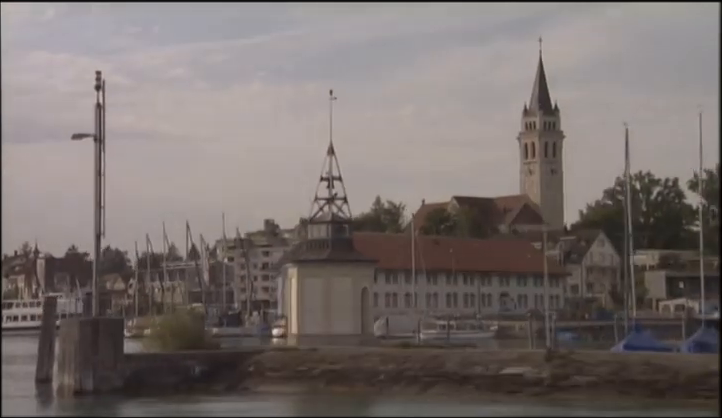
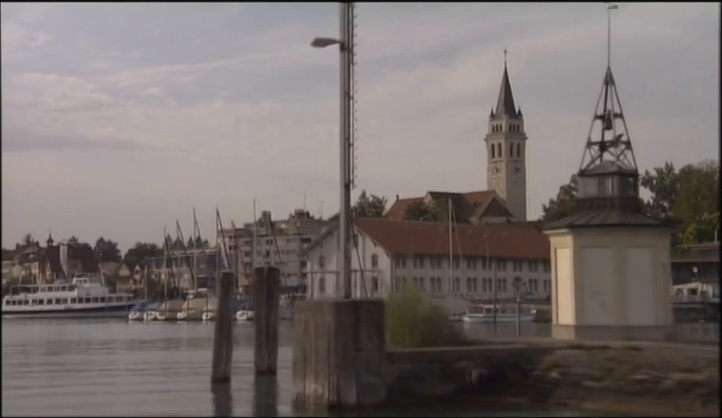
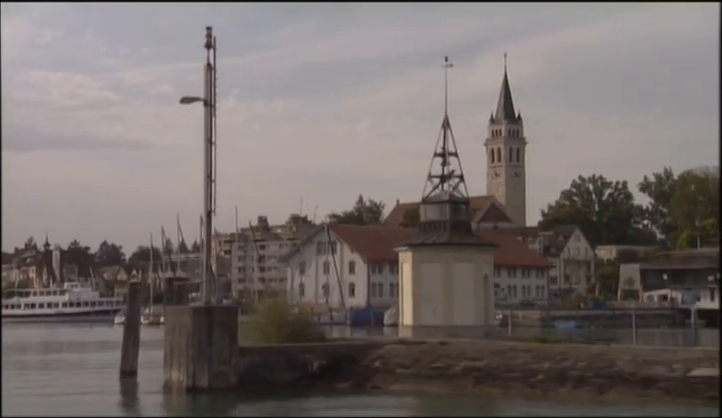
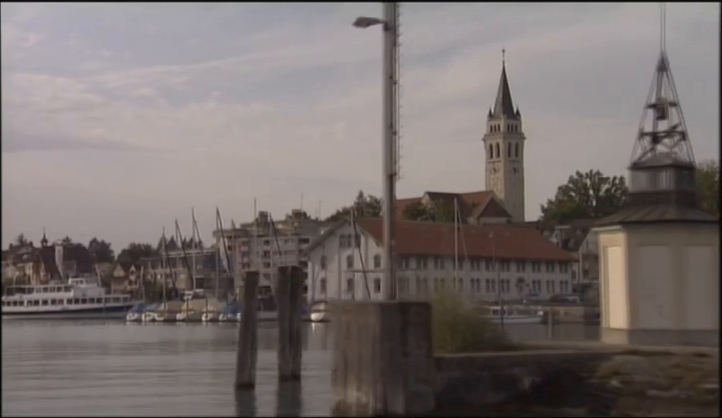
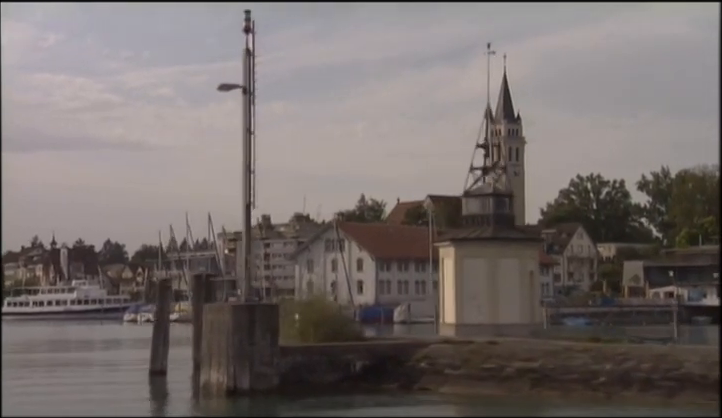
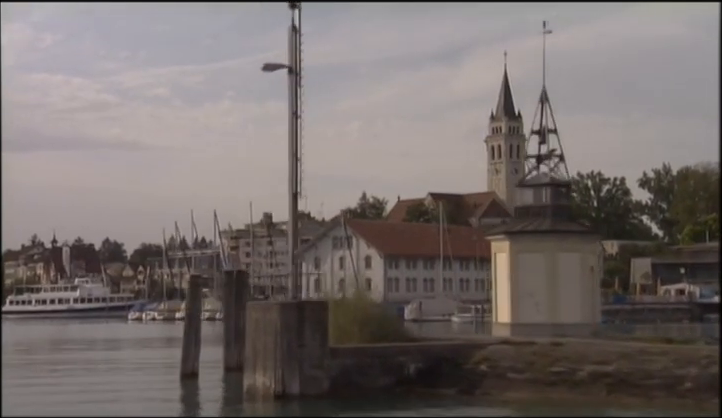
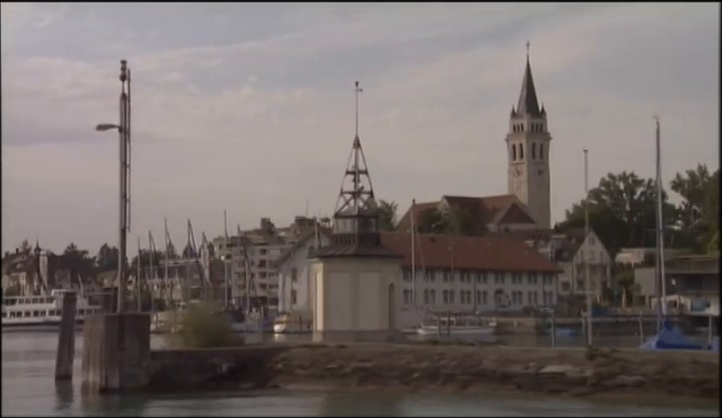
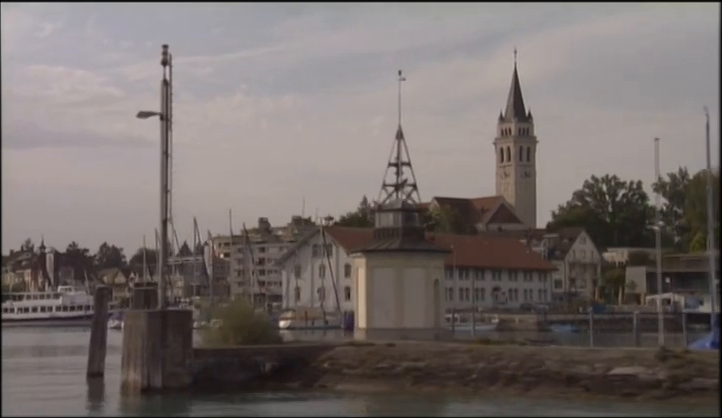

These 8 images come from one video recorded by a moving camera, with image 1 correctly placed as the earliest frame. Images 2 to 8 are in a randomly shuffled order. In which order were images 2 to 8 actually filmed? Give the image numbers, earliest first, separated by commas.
7, 8, 3, 5, 6, 2, 4
